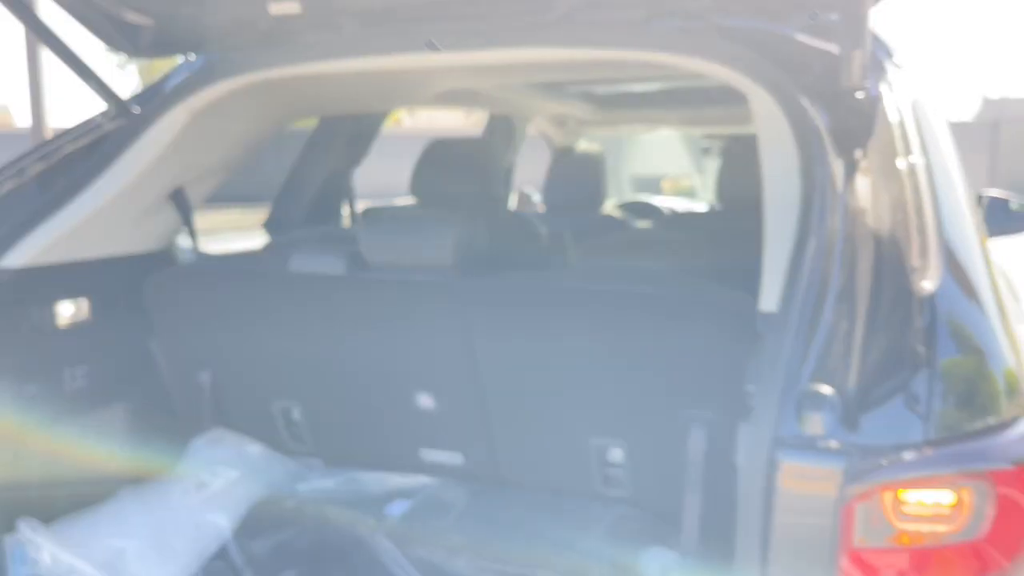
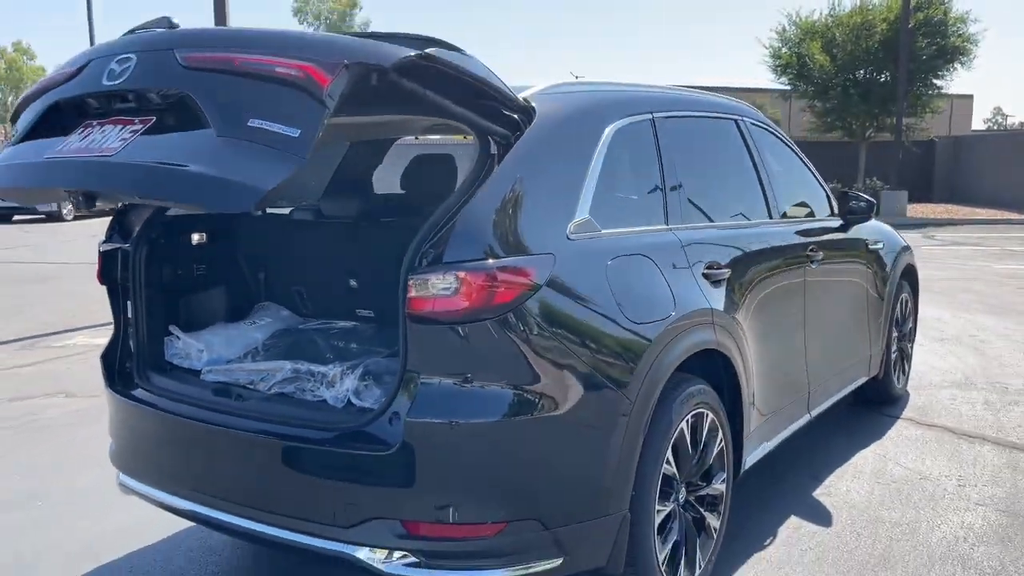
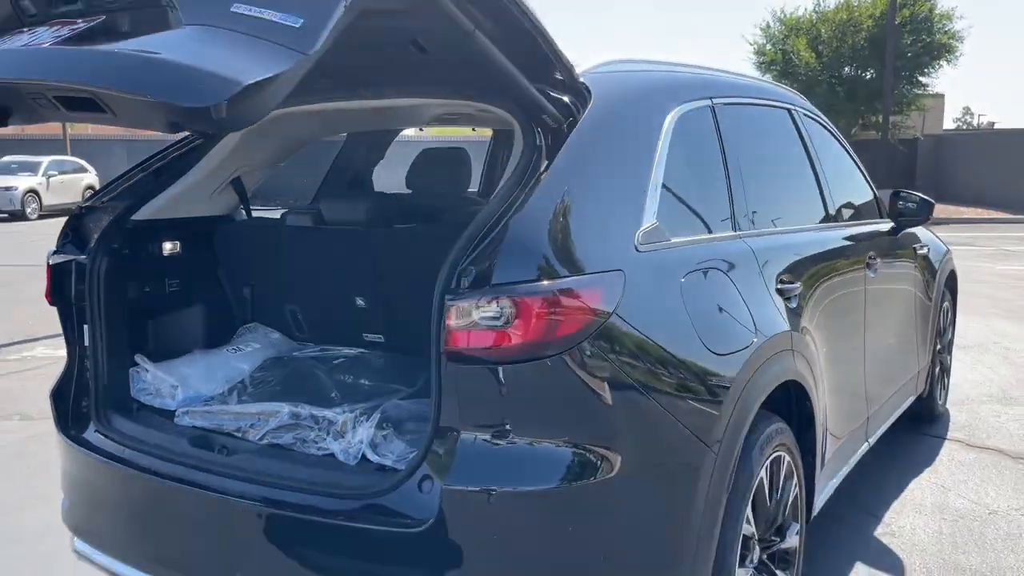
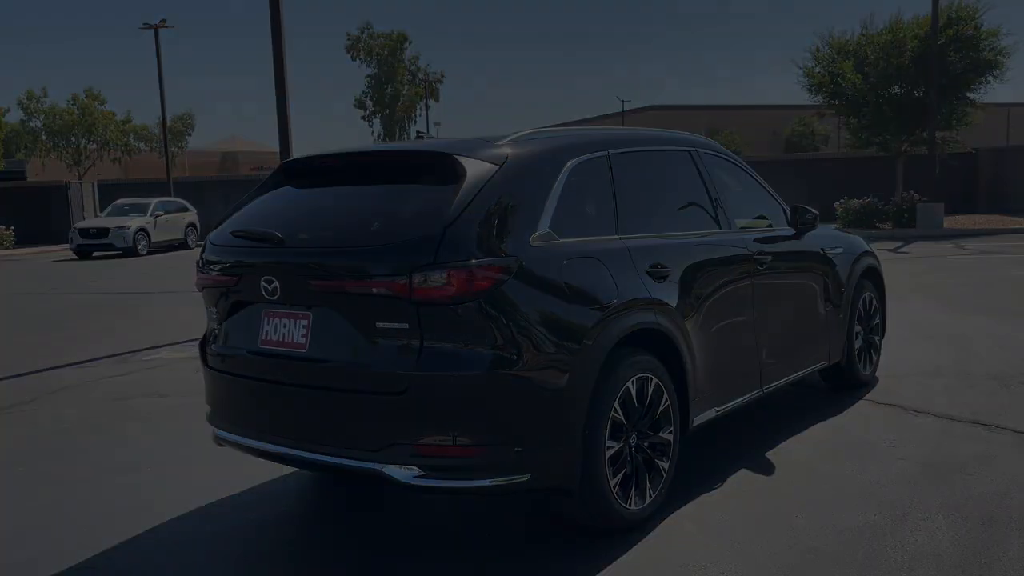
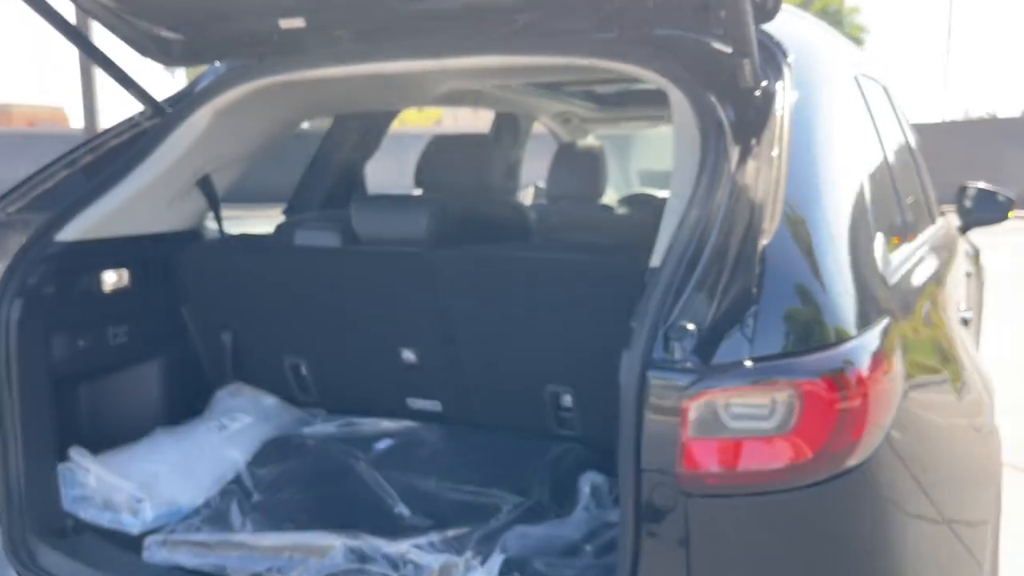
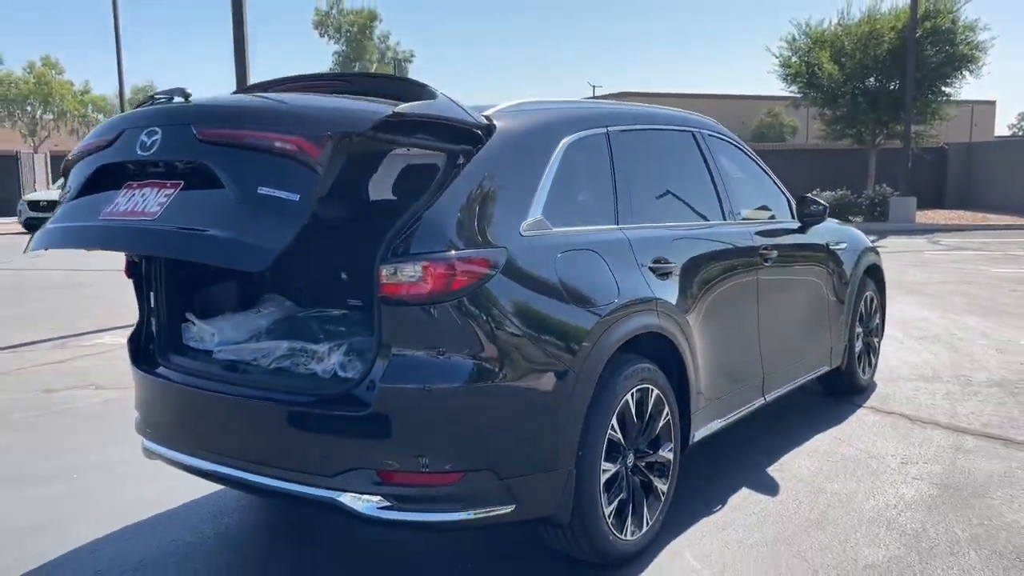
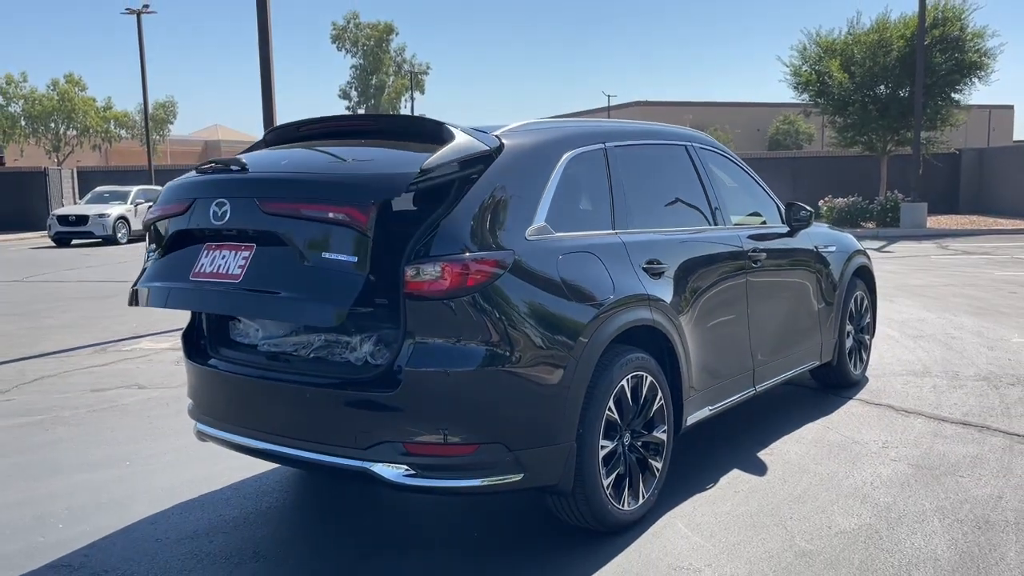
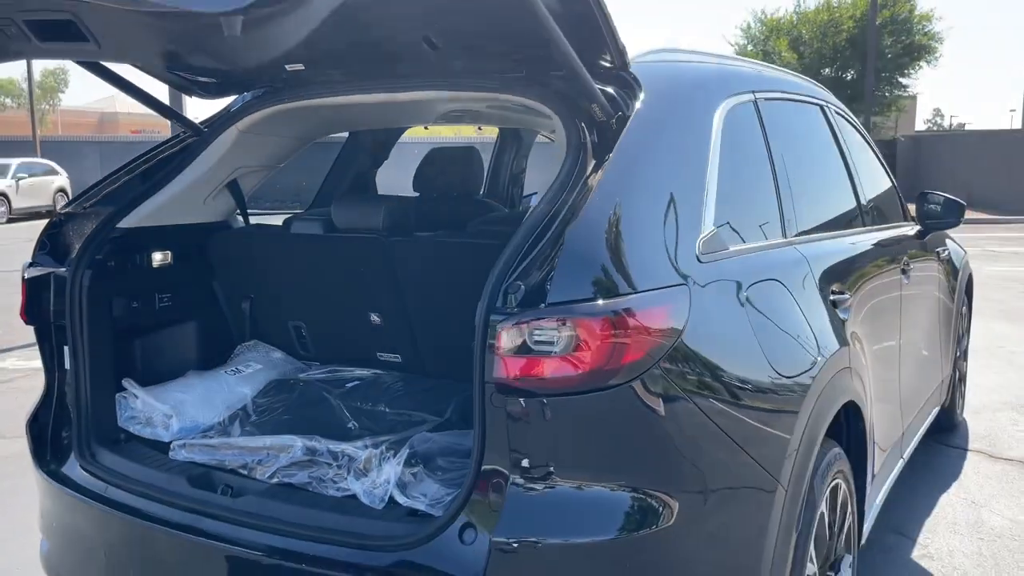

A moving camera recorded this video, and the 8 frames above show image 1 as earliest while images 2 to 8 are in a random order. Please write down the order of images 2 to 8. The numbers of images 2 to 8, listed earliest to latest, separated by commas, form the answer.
5, 8, 3, 2, 6, 7, 4
